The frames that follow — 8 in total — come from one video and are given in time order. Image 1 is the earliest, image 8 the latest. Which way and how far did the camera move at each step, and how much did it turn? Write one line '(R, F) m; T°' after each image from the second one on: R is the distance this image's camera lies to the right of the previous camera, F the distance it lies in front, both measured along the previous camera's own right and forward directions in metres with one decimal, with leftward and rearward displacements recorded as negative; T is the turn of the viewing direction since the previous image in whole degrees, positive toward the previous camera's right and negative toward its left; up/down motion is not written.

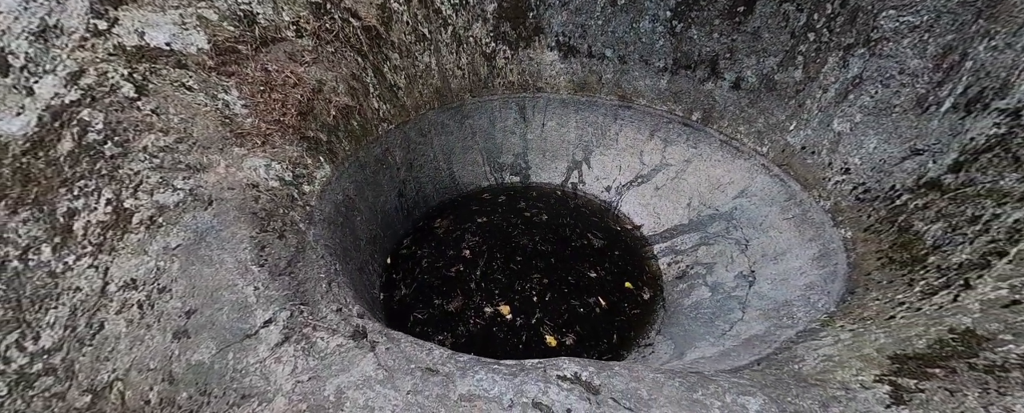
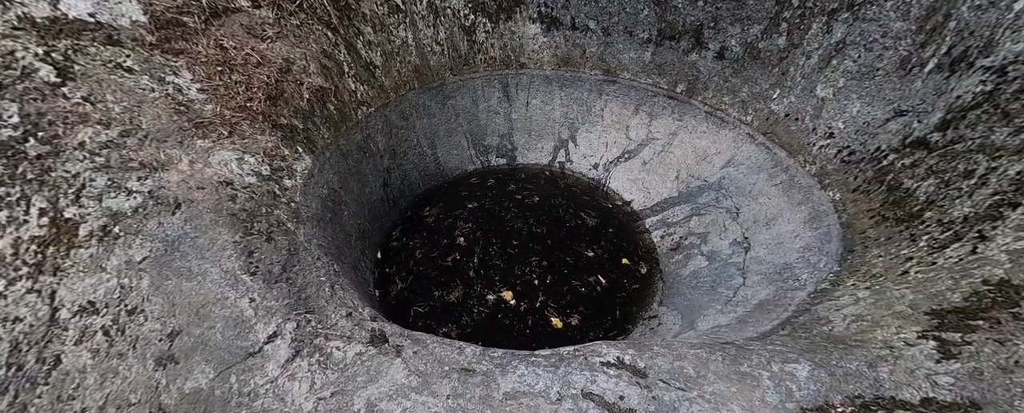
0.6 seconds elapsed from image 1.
(-0.4, +0.2) m; +6°
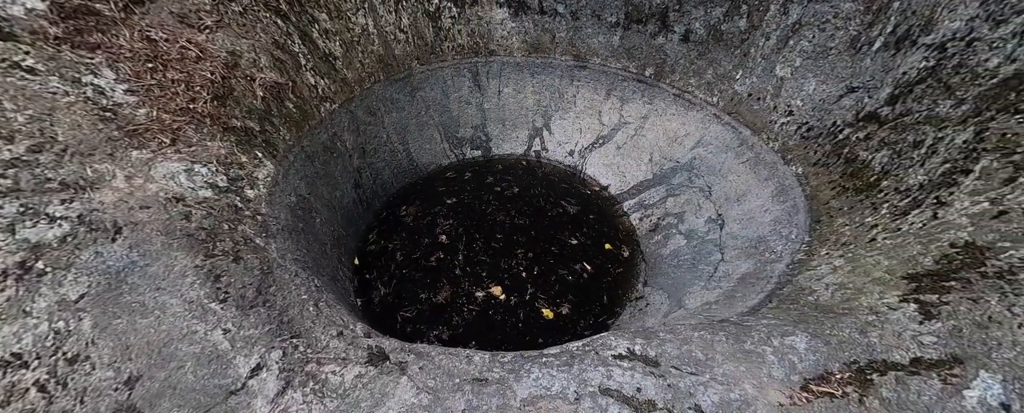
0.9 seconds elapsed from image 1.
(-0.3, +0.1) m; +6°
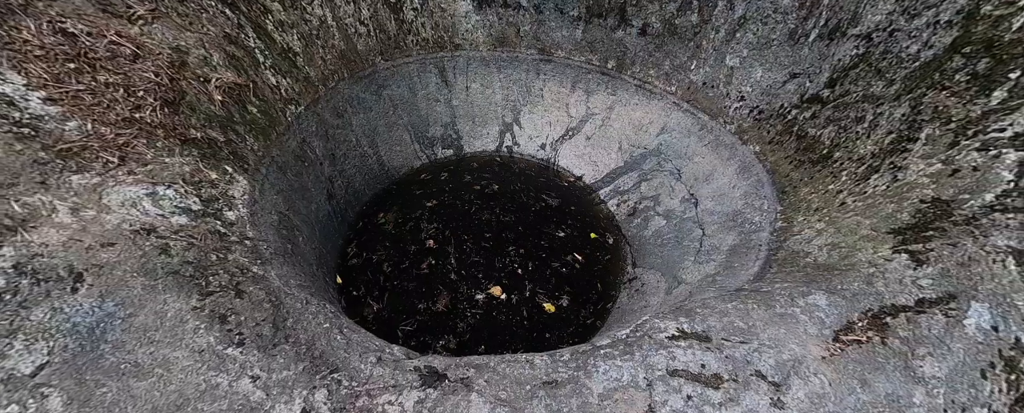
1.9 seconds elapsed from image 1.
(-0.7, +0.1) m; +10°
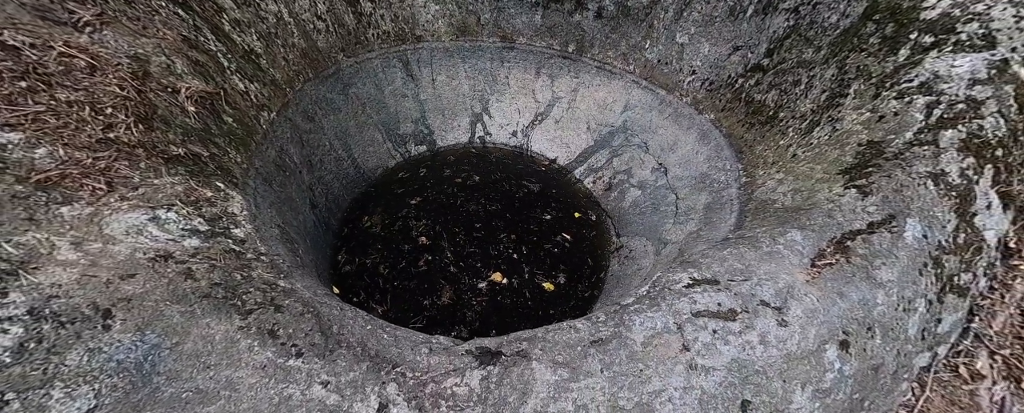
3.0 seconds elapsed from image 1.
(-0.6, -0.1) m; +8°
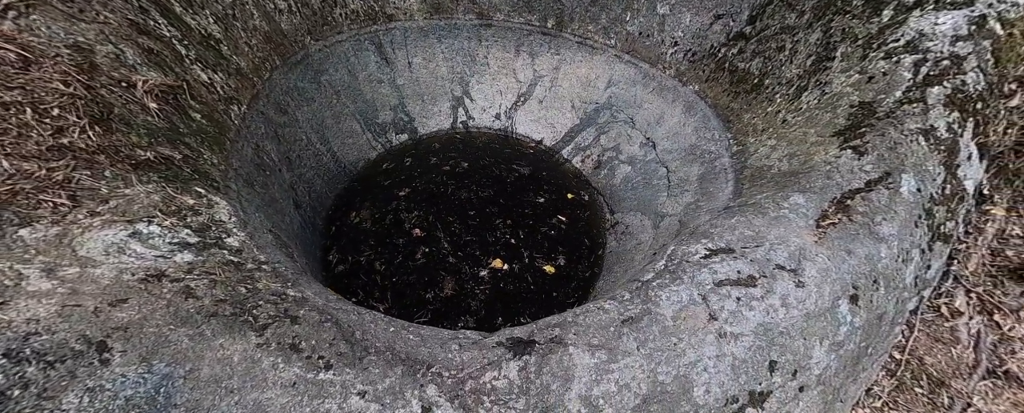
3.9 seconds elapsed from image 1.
(-0.3, +0.1) m; +5°
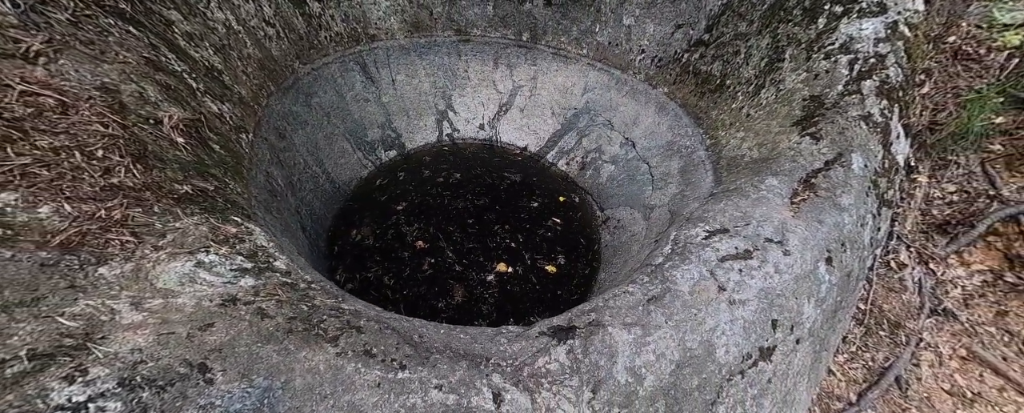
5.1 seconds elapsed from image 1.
(-0.5, -0.2) m; +5°
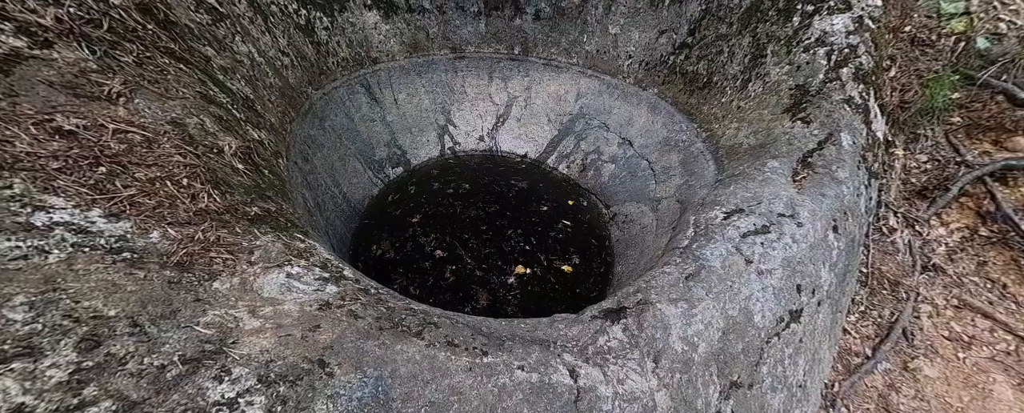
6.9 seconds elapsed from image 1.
(-0.5, -0.2) m; +3°
